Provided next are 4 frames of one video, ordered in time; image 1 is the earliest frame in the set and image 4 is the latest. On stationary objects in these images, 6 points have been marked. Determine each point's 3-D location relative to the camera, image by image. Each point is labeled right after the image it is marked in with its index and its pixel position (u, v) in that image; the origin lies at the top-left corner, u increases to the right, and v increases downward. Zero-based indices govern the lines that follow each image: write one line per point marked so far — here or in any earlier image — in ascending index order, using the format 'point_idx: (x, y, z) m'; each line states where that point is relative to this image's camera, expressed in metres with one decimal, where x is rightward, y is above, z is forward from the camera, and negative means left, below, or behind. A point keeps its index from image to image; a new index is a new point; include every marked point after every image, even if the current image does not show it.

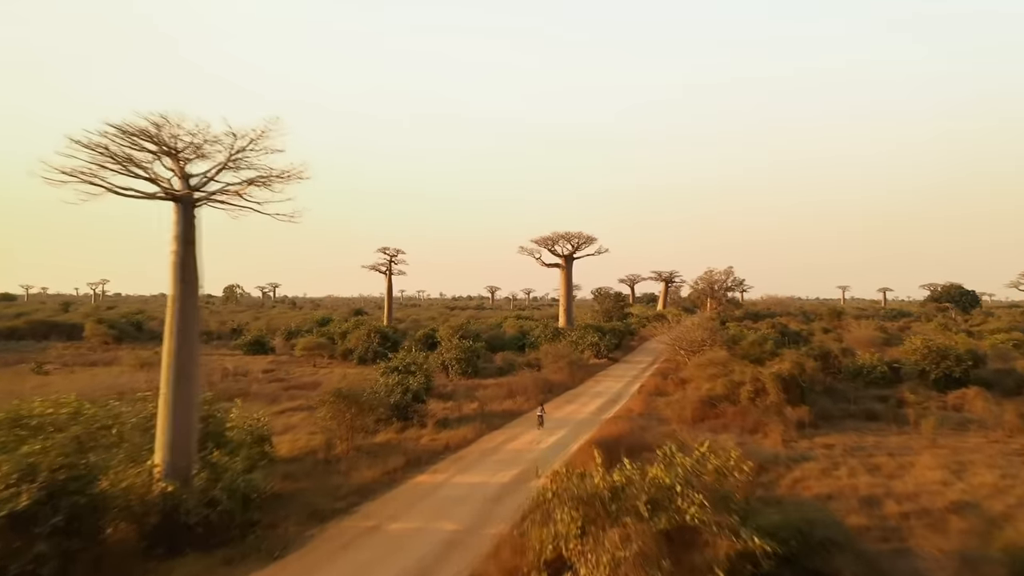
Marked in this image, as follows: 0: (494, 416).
0: (-0.3, -1.7, +12.4) m
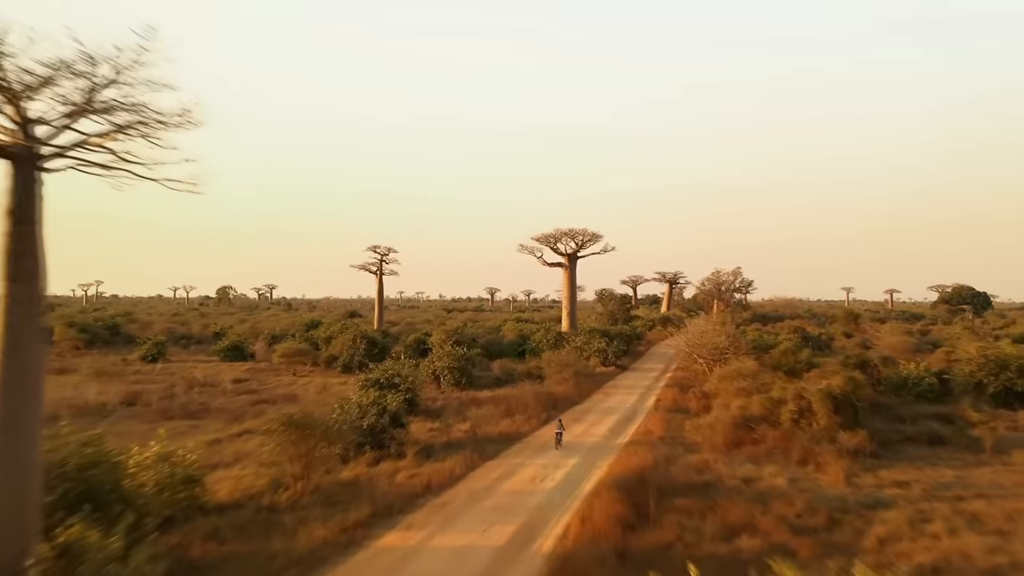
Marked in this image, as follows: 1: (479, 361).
0: (-0.3, -1.7, +10.5) m
1: (-0.7, -1.6, +19.9) m
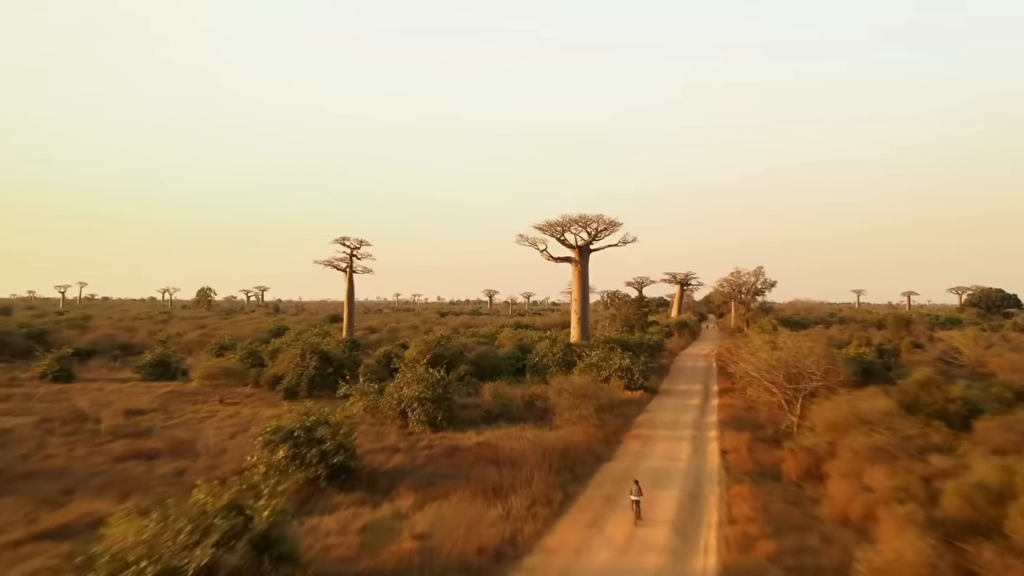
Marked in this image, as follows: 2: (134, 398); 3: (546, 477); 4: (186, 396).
0: (-0.3, -1.7, +5.5) m
1: (-0.8, -1.6, +14.9) m
2: (-6.3, -1.8, +15.6) m
3: (+0.3, -1.7, +8.1) m
4: (-5.4, -1.8, +15.7) m
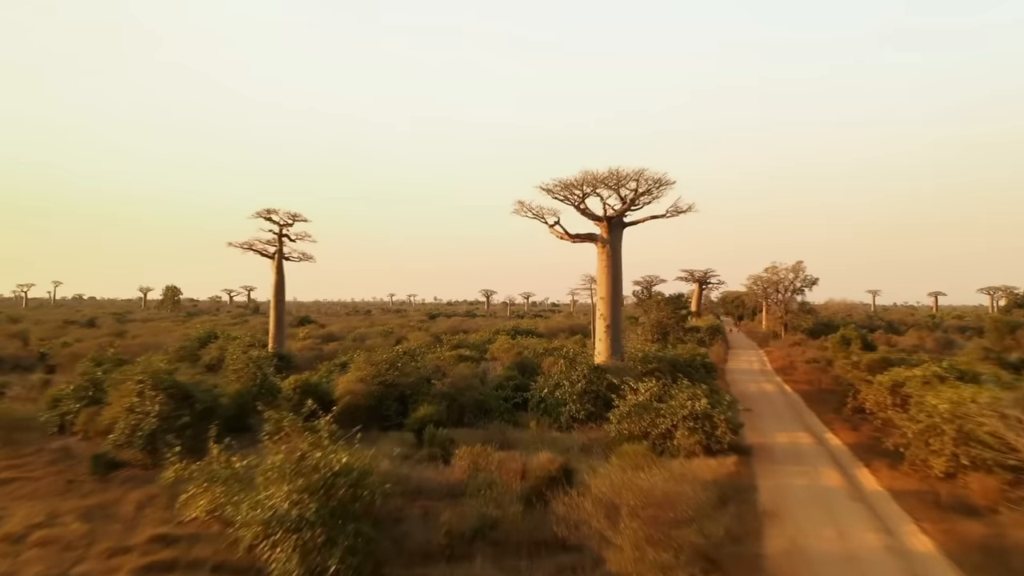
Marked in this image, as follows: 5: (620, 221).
0: (-0.4, -1.5, -1.4) m
1: (-0.8, -1.4, +8.0) m
2: (-6.3, -1.6, +8.7) m
3: (+0.2, -1.5, +1.2) m
4: (-5.5, -1.7, +8.8) m
5: (+1.7, +1.0, +14.6) m
